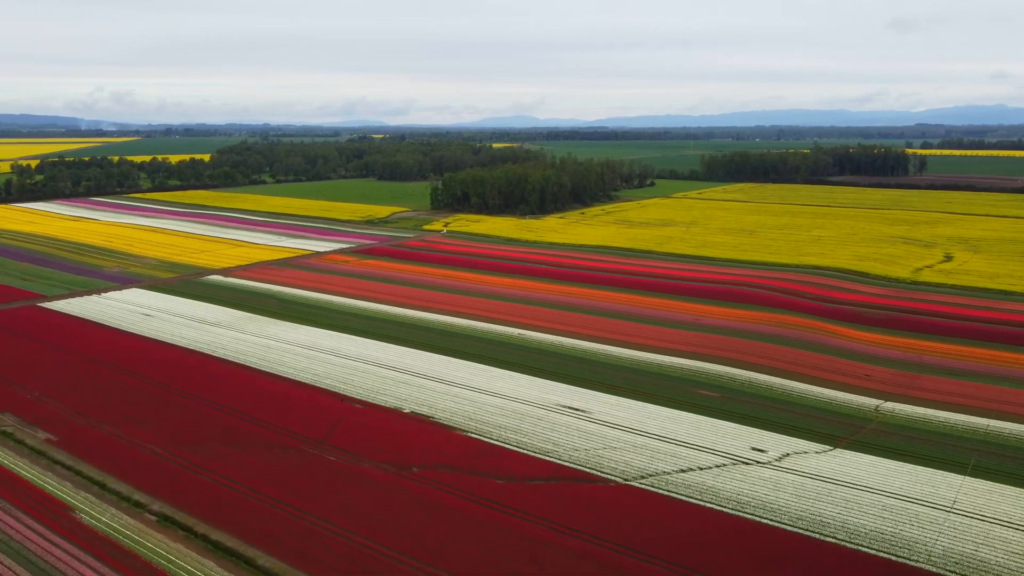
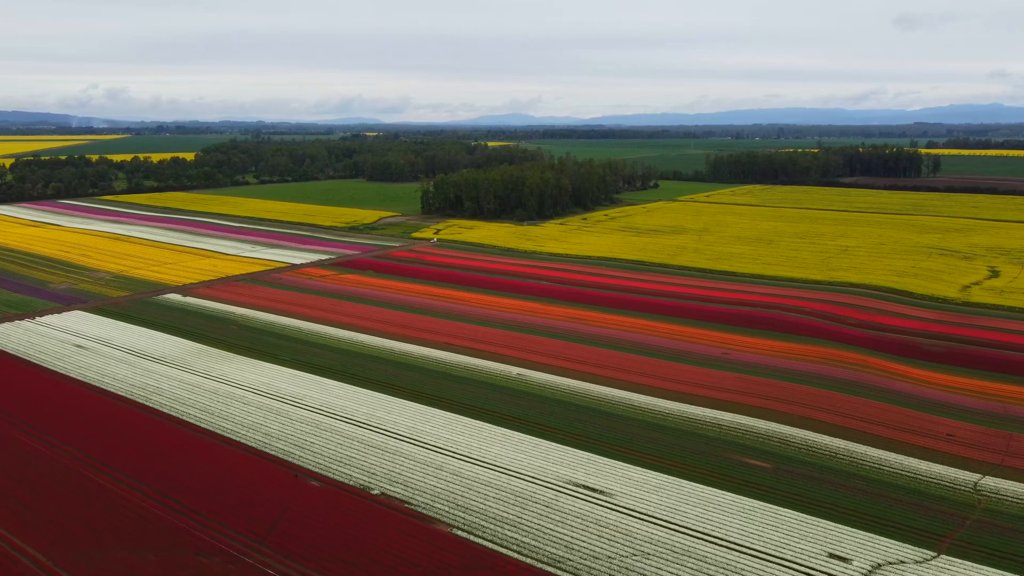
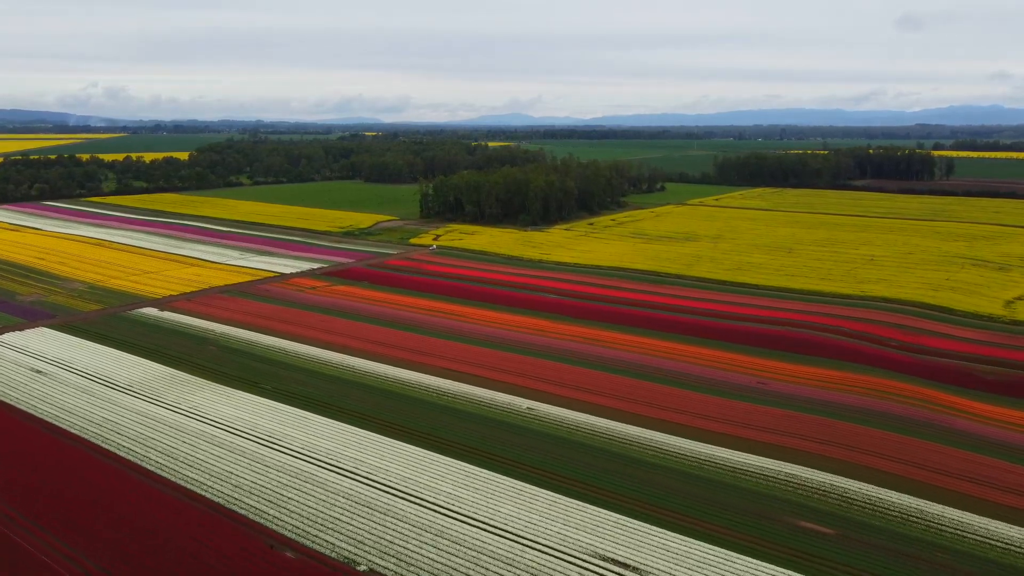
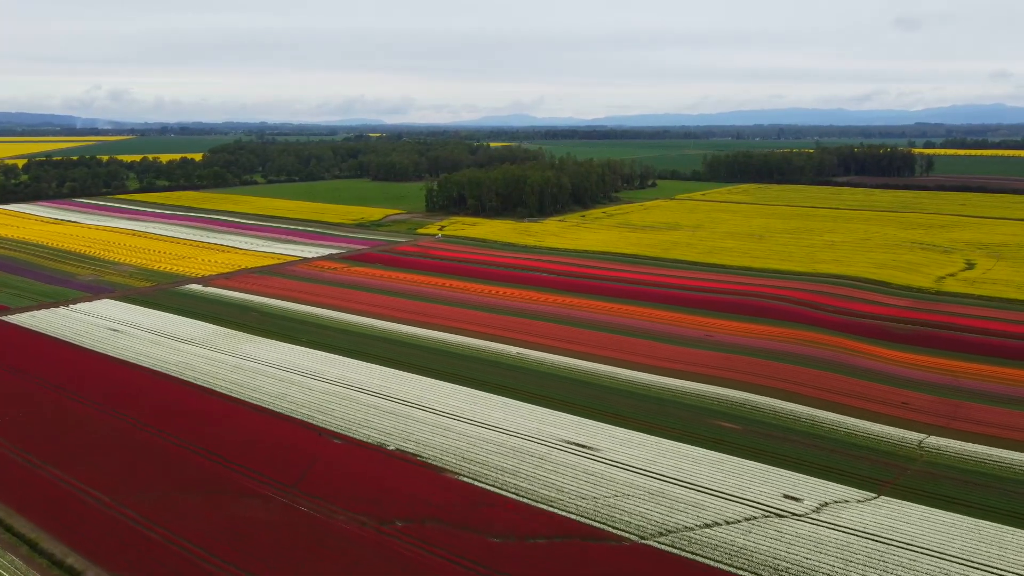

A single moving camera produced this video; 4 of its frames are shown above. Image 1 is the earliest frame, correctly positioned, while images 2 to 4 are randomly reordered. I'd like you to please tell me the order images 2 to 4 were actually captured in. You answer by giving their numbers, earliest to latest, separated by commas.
4, 2, 3
